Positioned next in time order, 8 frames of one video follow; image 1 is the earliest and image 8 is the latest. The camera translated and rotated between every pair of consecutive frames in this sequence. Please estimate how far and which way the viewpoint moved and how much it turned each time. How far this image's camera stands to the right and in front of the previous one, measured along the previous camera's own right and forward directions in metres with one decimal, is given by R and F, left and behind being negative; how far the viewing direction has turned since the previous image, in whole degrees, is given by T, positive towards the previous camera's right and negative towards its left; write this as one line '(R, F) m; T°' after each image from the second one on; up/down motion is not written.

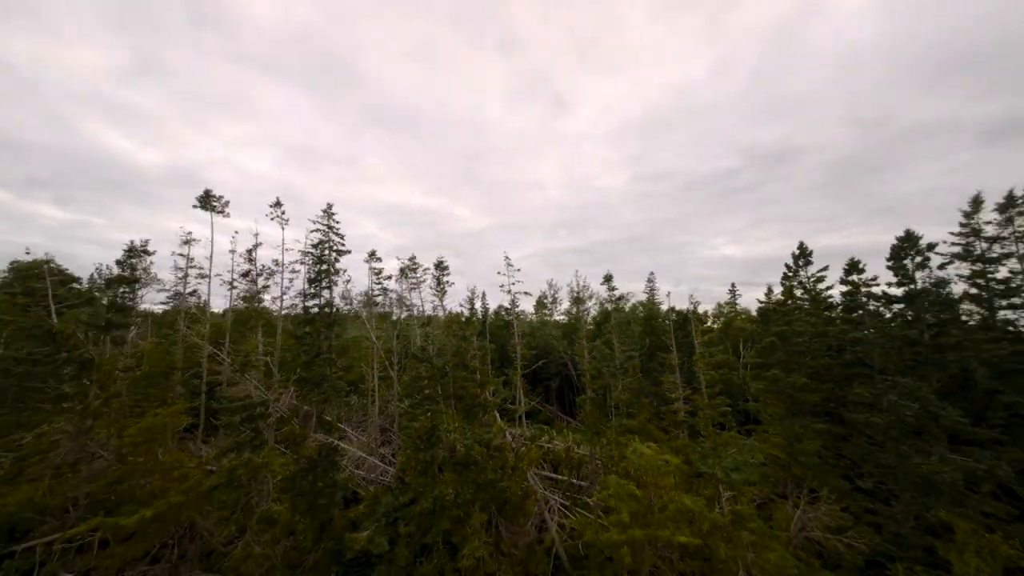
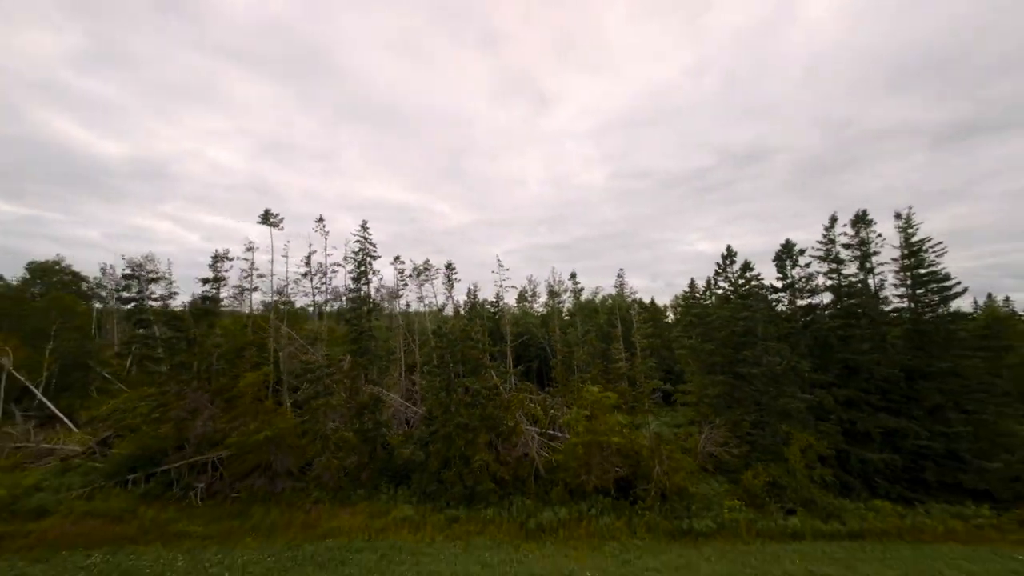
(-0.8, -7.3) m; +3°
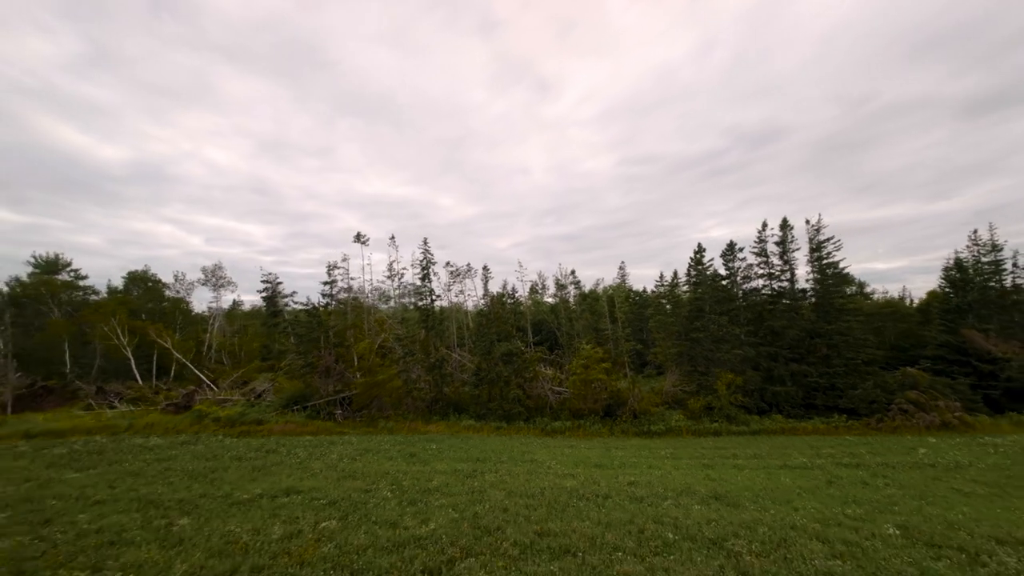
(-0.9, -11.5) m; -1°
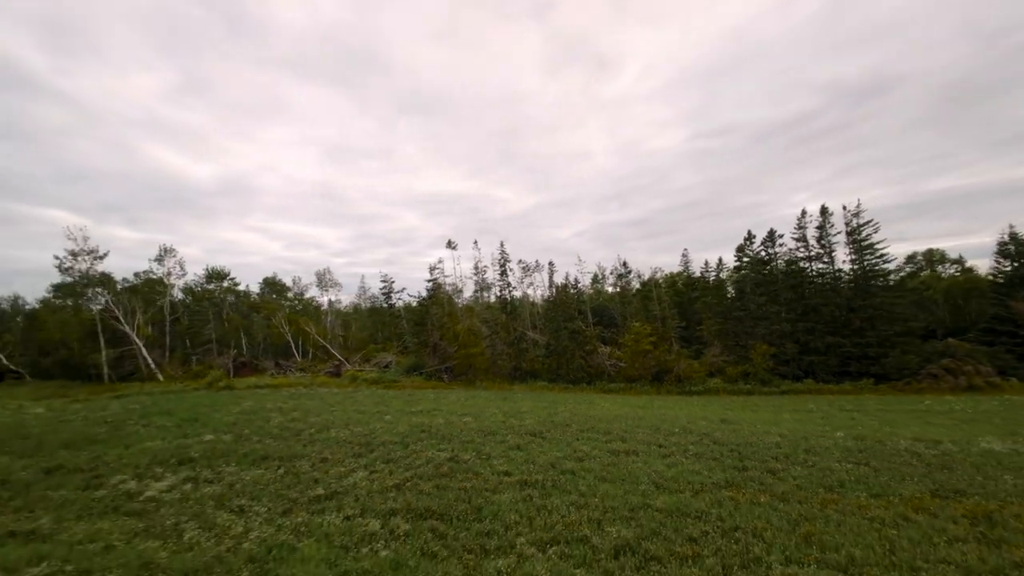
(+0.4, -8.8) m; -9°
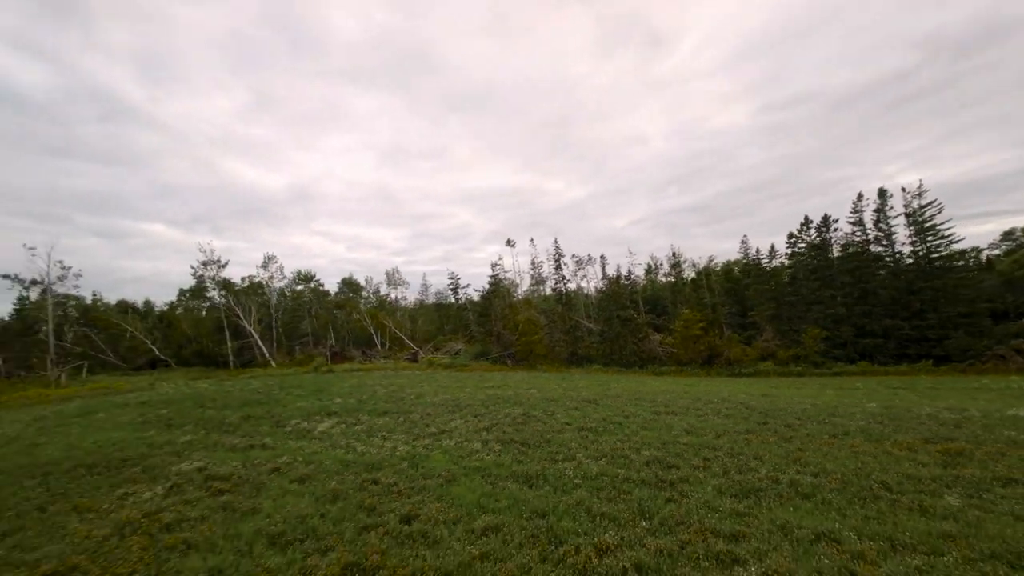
(-0.1, -4.3) m; -7°
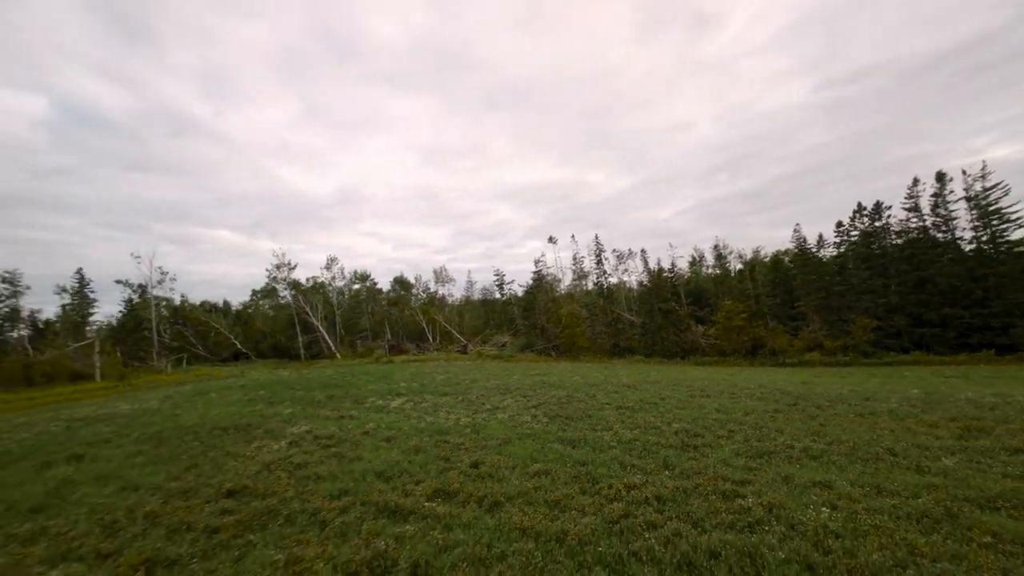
(0.0, -2.5) m; -6°
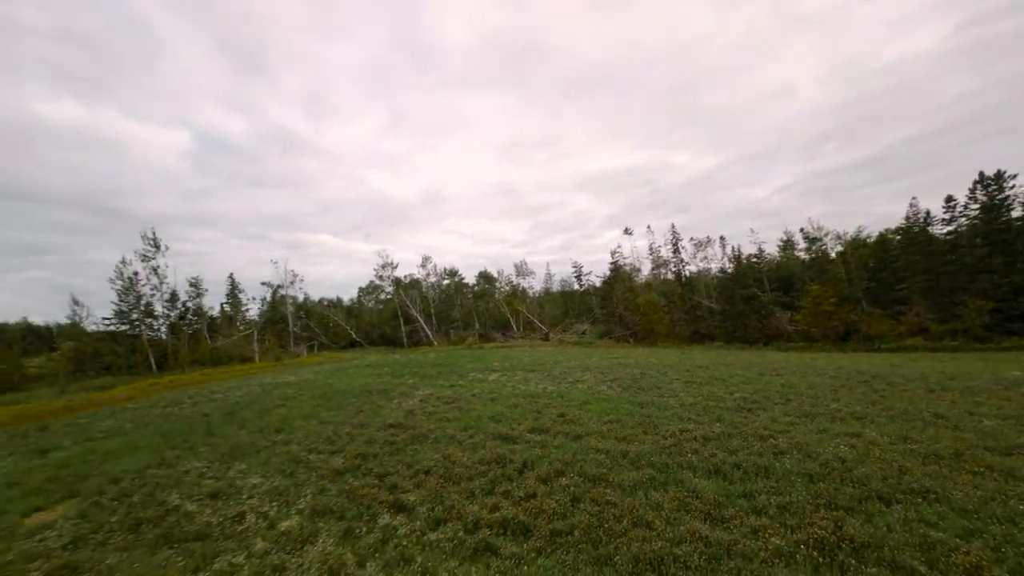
(+0.2, -3.7) m; -11°
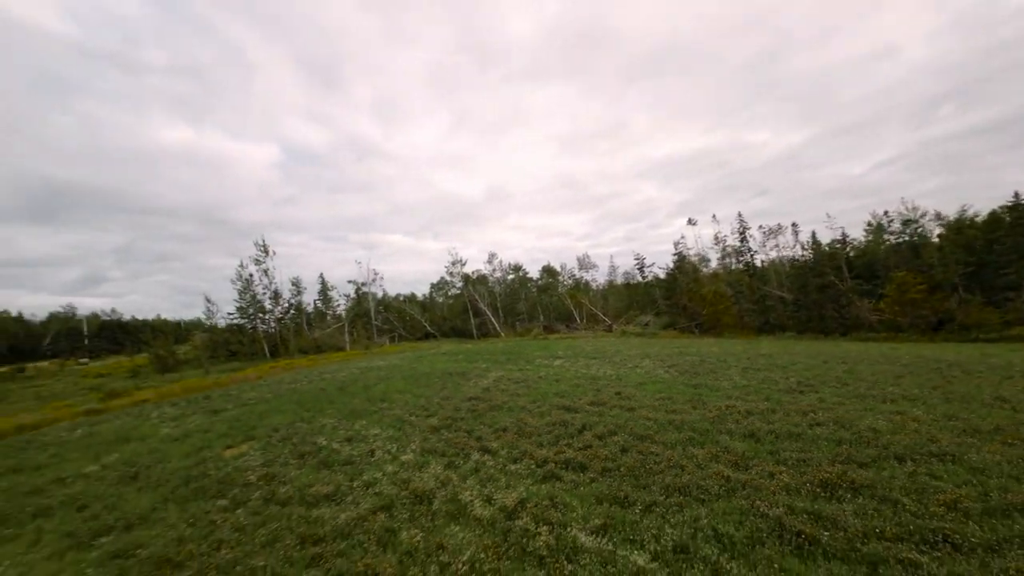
(+0.2, -2.5) m; -9°
